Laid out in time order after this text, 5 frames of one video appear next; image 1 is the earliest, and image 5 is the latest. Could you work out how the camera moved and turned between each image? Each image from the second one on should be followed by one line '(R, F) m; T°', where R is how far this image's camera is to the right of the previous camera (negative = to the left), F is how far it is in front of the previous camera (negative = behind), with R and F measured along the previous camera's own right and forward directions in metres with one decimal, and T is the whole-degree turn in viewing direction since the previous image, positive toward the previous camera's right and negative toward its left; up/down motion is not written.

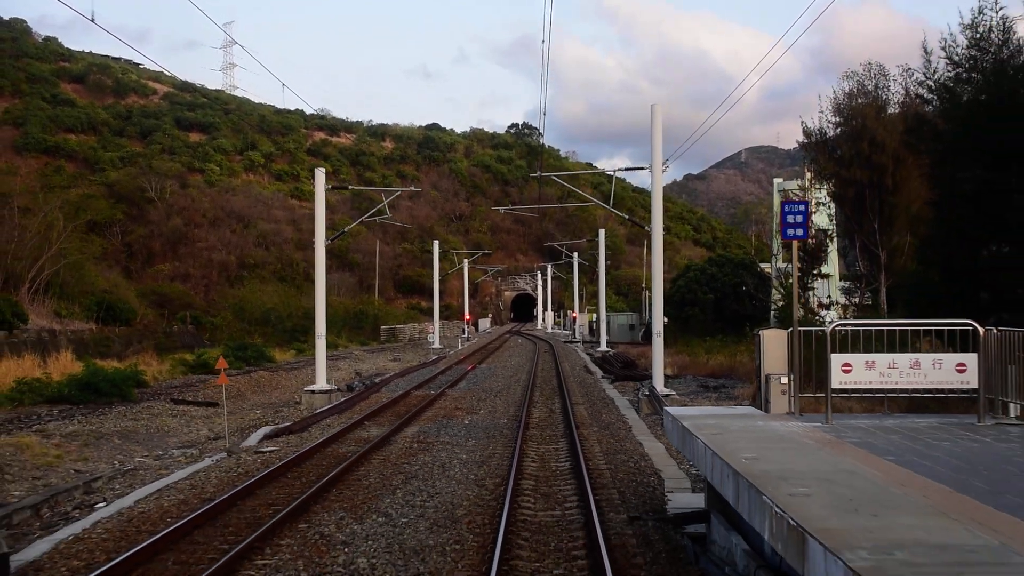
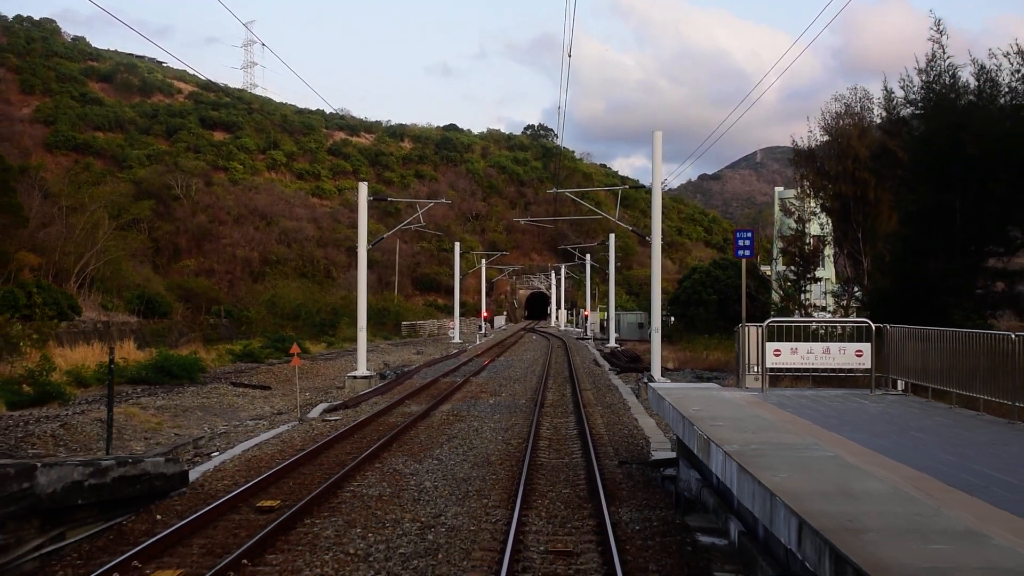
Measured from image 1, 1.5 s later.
(-0.1, -3.2) m; -1°
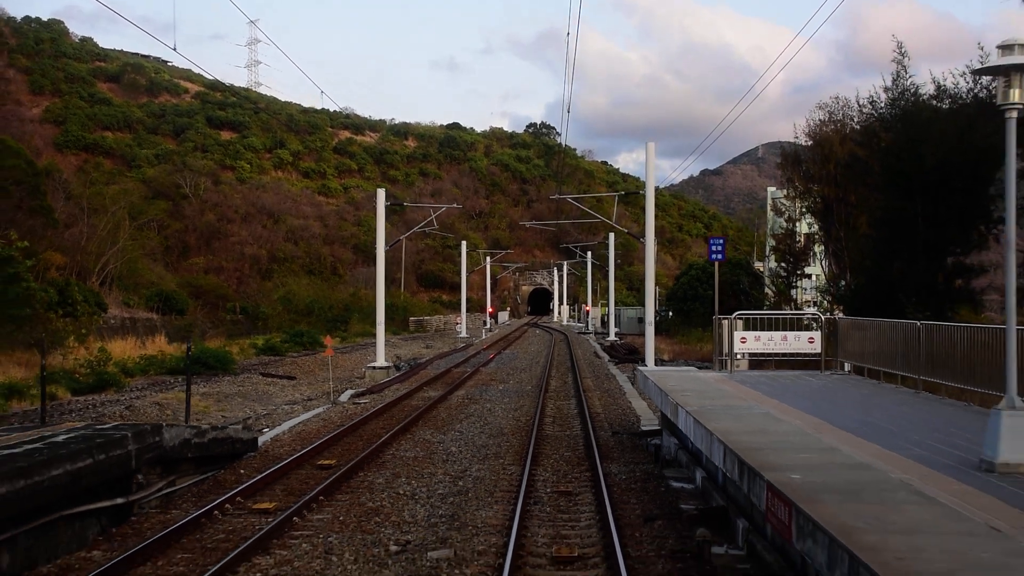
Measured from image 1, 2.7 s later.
(-0.1, -2.3) m; 0°
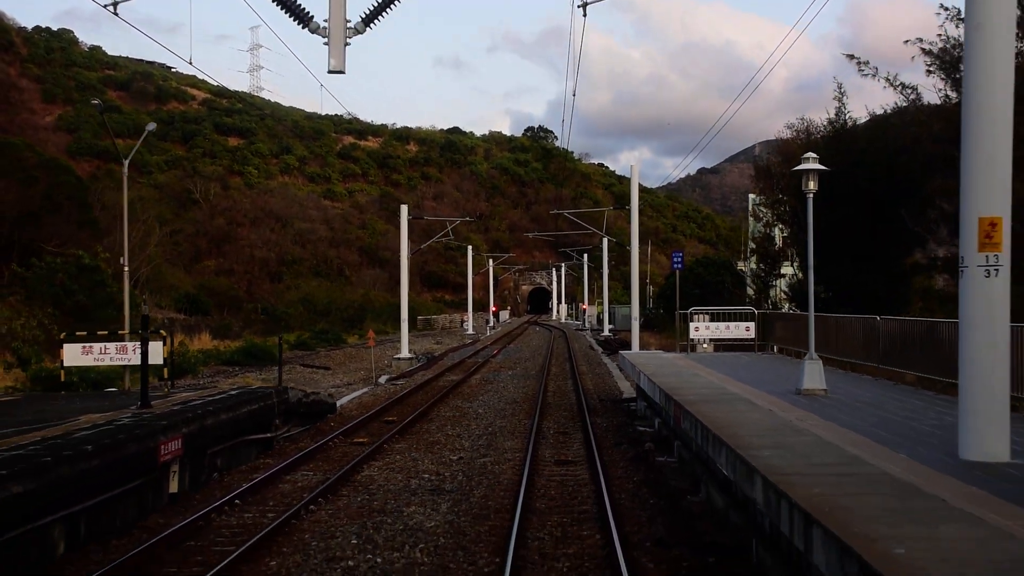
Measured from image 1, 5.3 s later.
(-0.2, -4.5) m; 0°
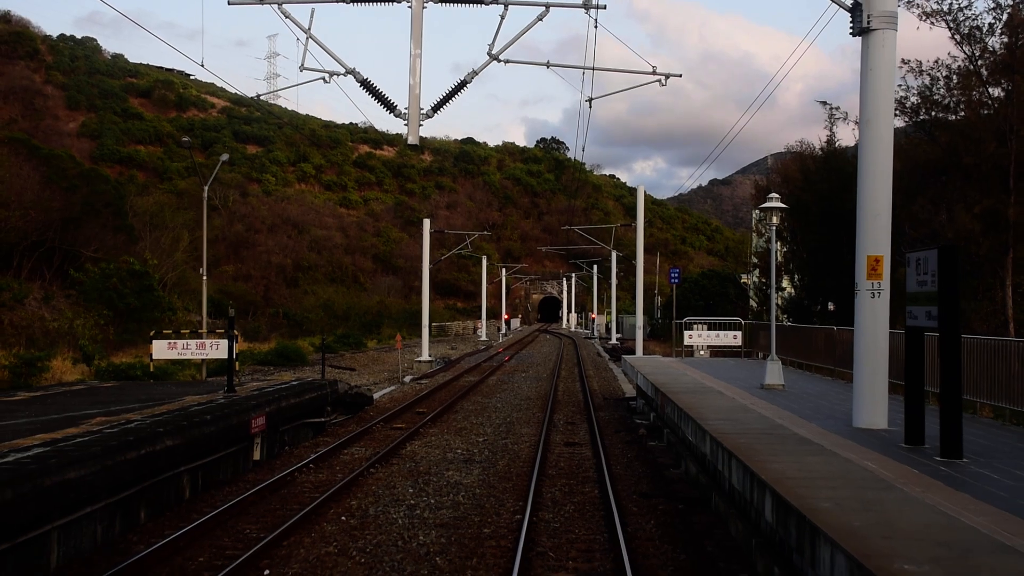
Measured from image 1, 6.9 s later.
(-0.1, -2.5) m; -1°
